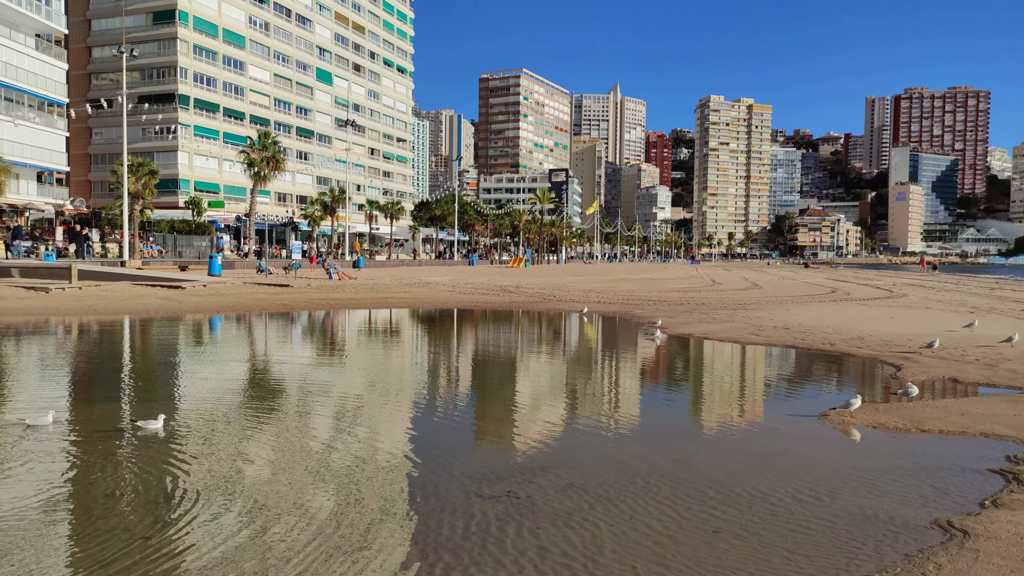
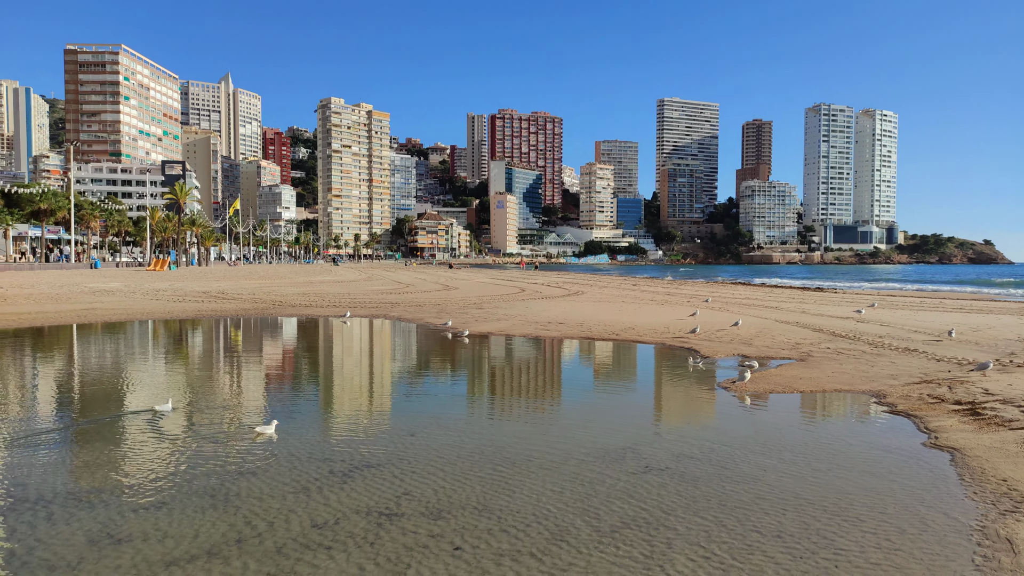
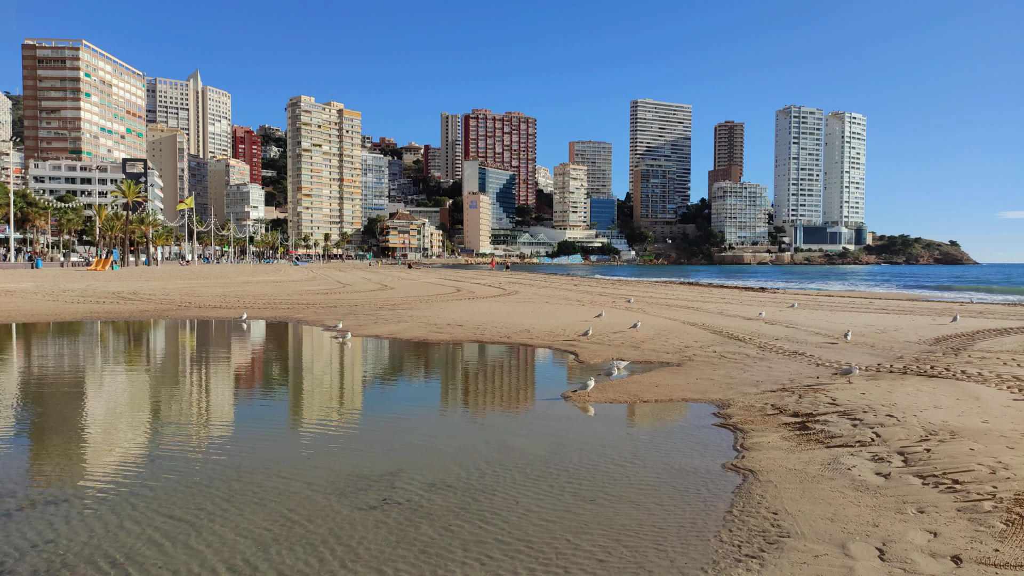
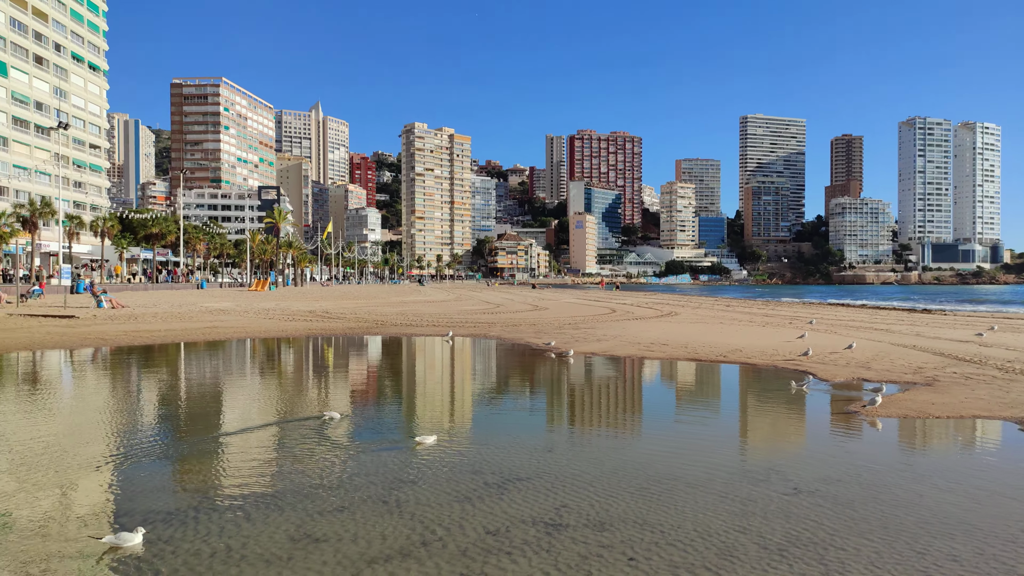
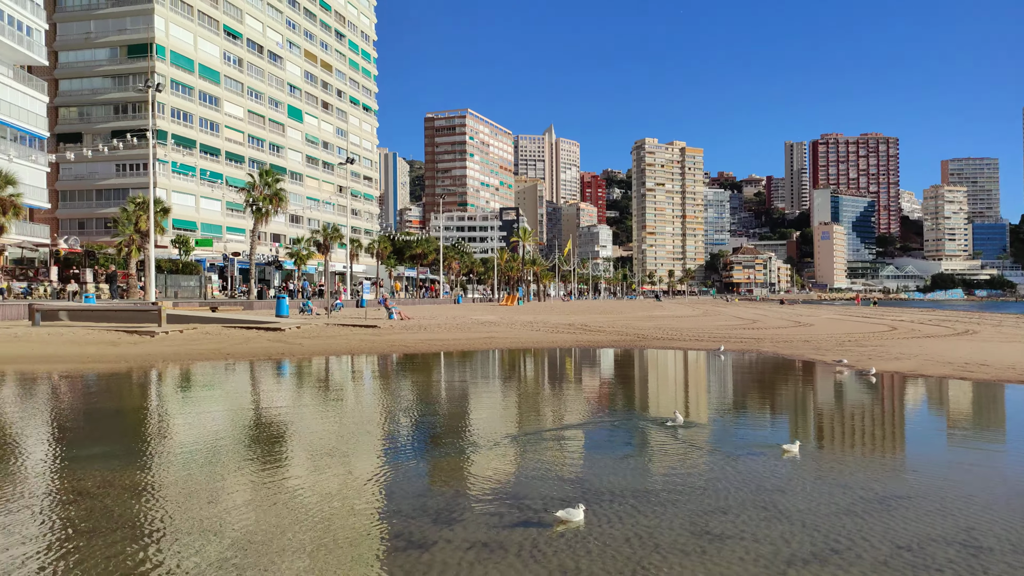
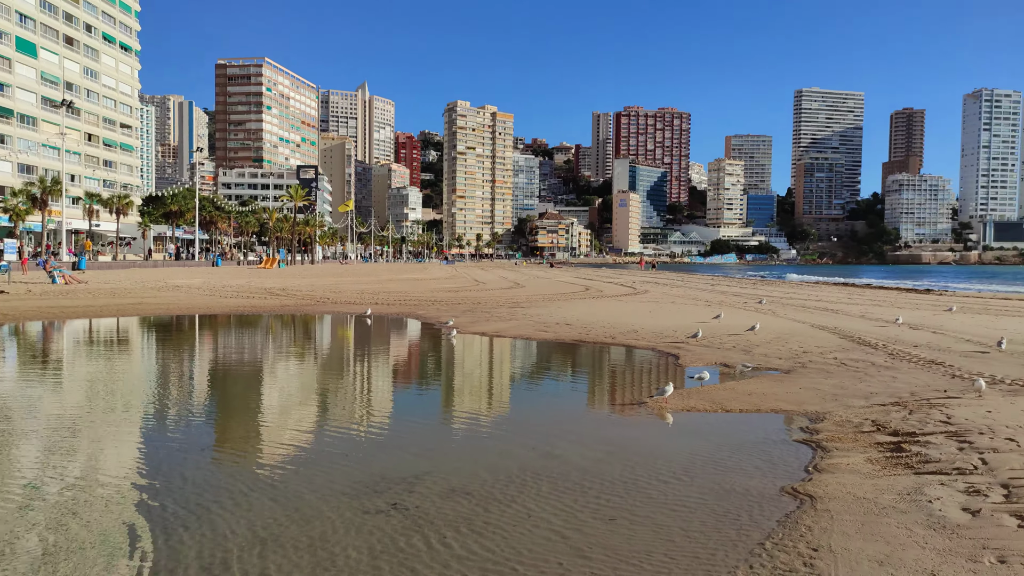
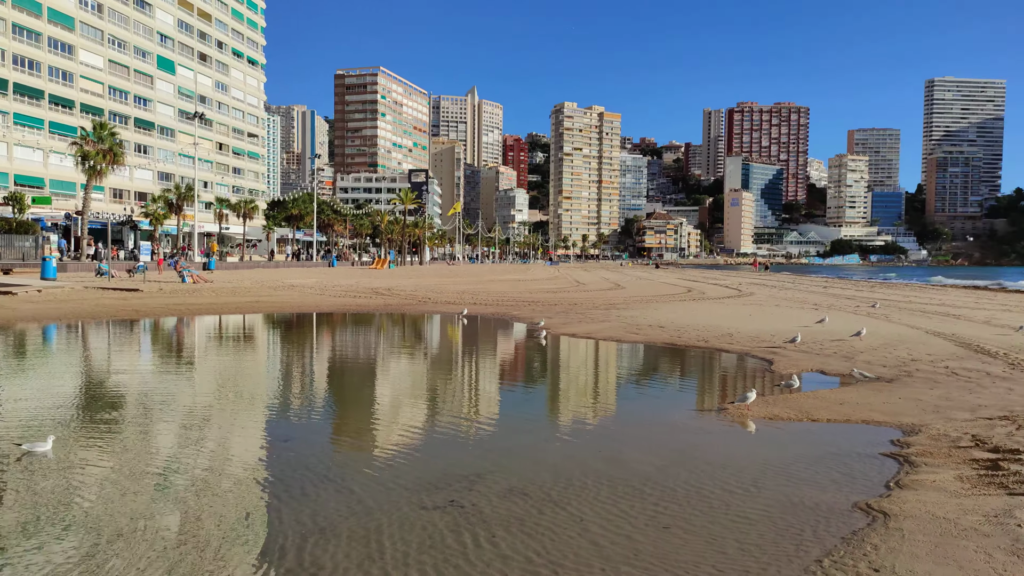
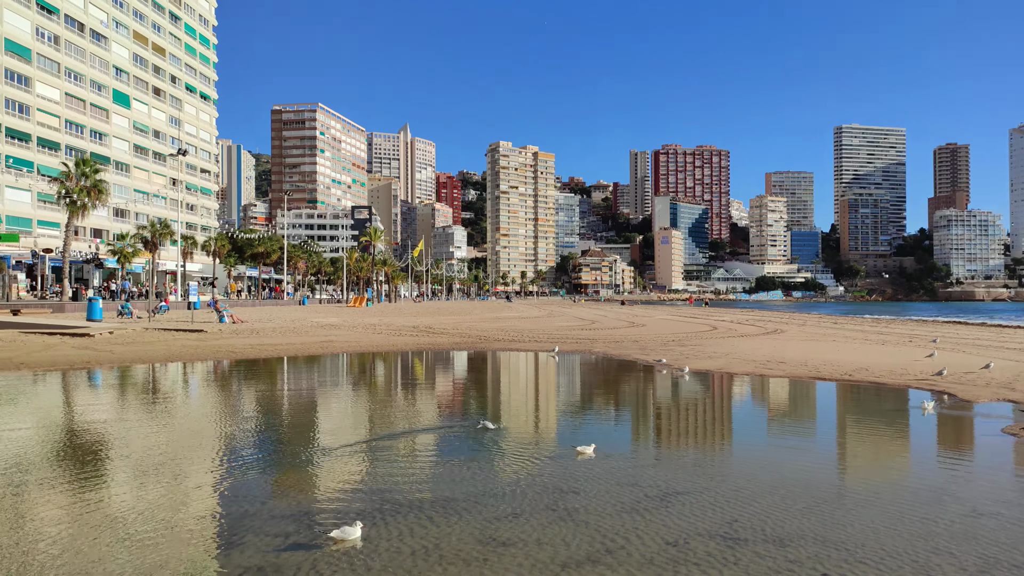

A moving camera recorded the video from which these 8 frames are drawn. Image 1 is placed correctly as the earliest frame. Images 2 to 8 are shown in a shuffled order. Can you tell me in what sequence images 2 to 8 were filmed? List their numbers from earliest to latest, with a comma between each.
7, 6, 3, 2, 4, 8, 5
